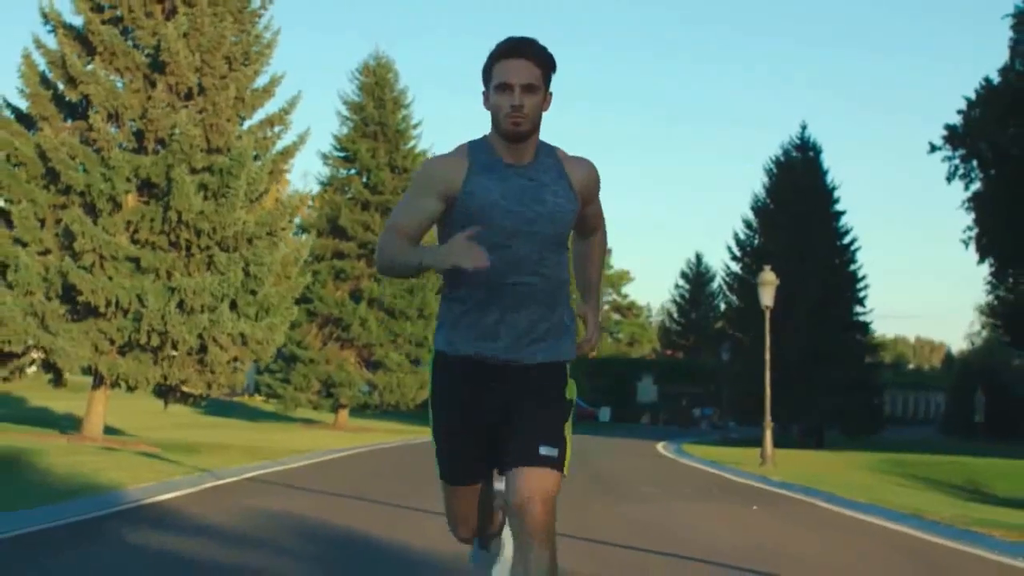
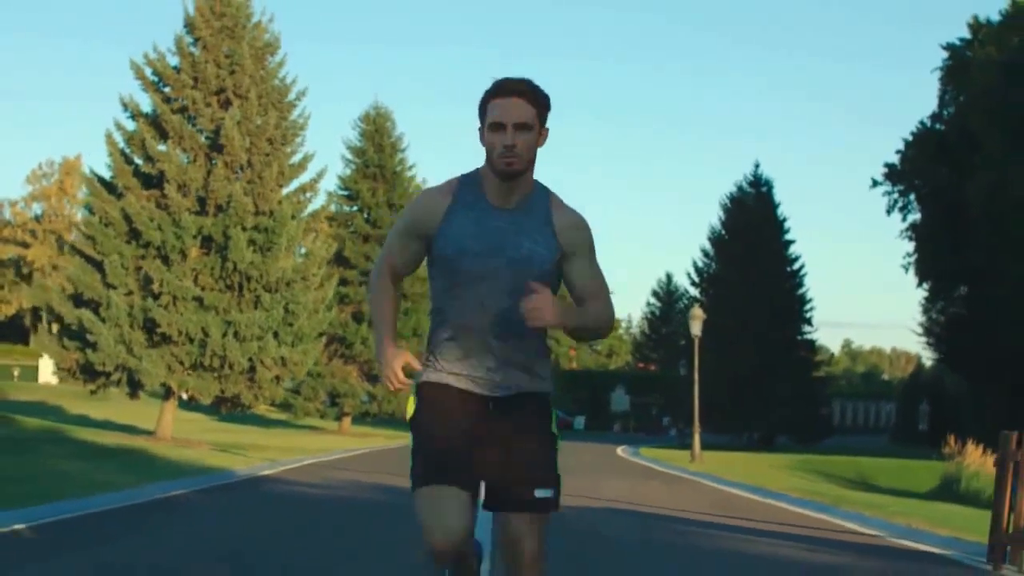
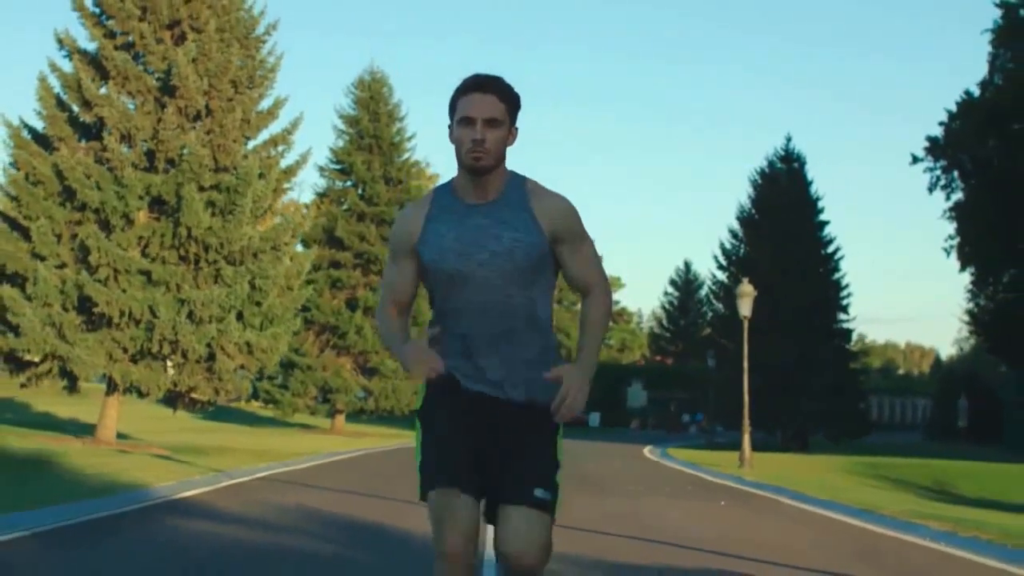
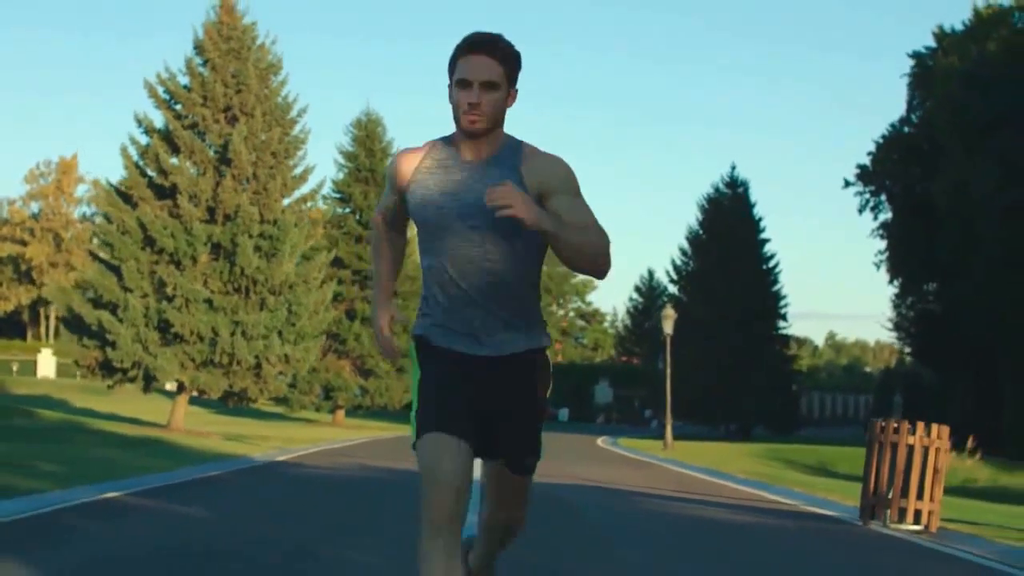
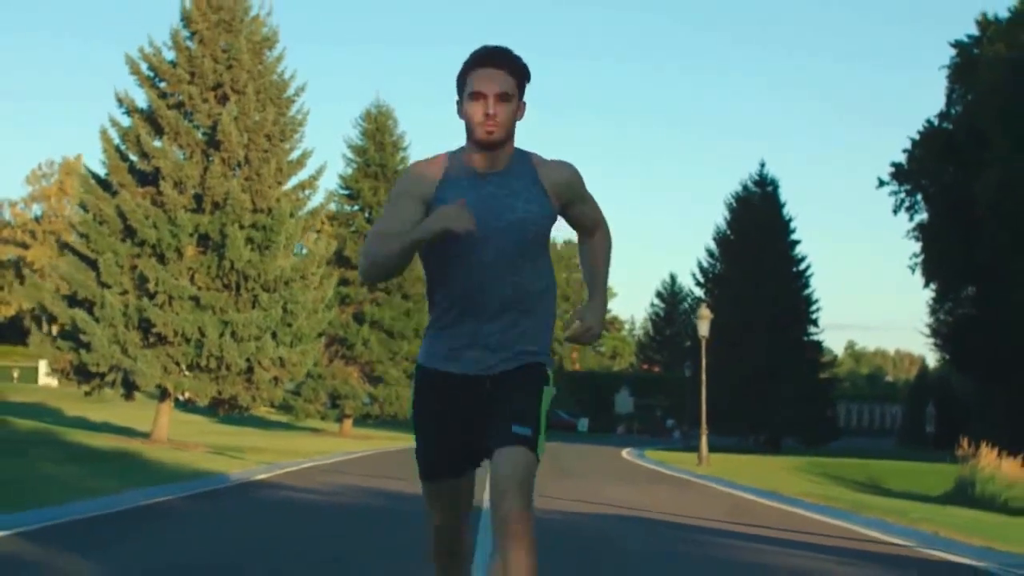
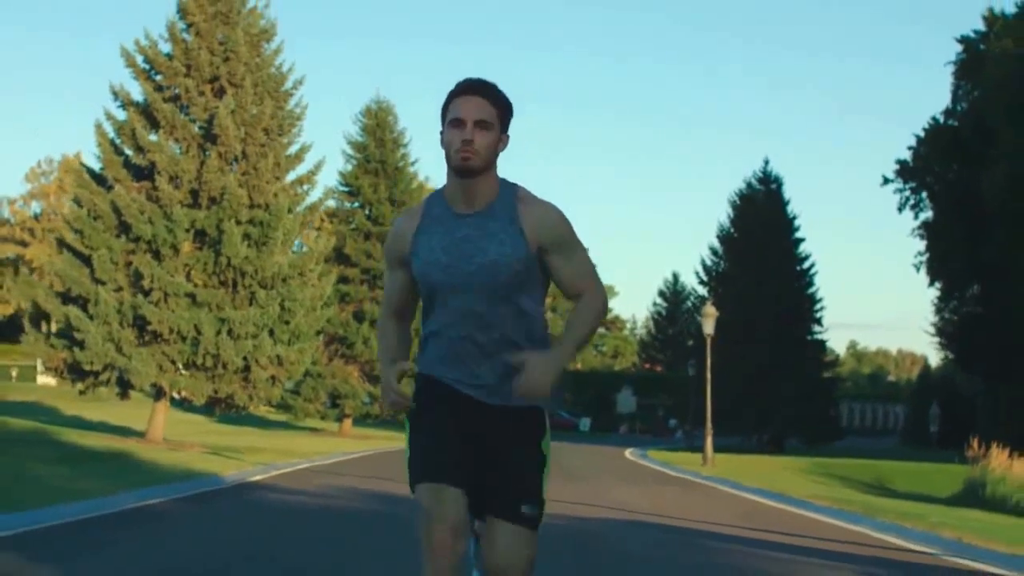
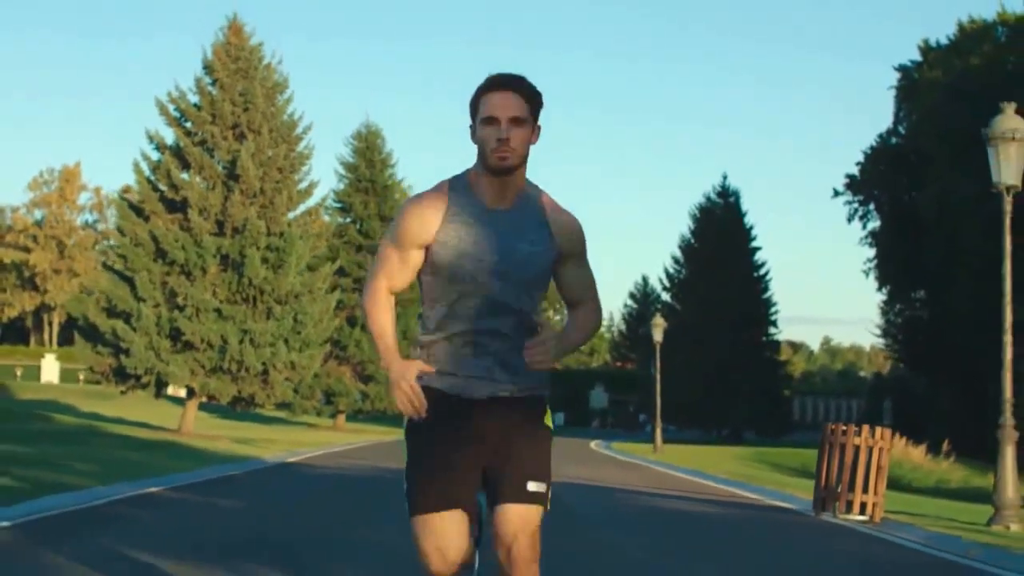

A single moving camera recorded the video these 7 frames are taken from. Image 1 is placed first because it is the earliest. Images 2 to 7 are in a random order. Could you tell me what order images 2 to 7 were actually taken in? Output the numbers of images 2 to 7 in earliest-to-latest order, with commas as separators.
3, 6, 5, 2, 4, 7
